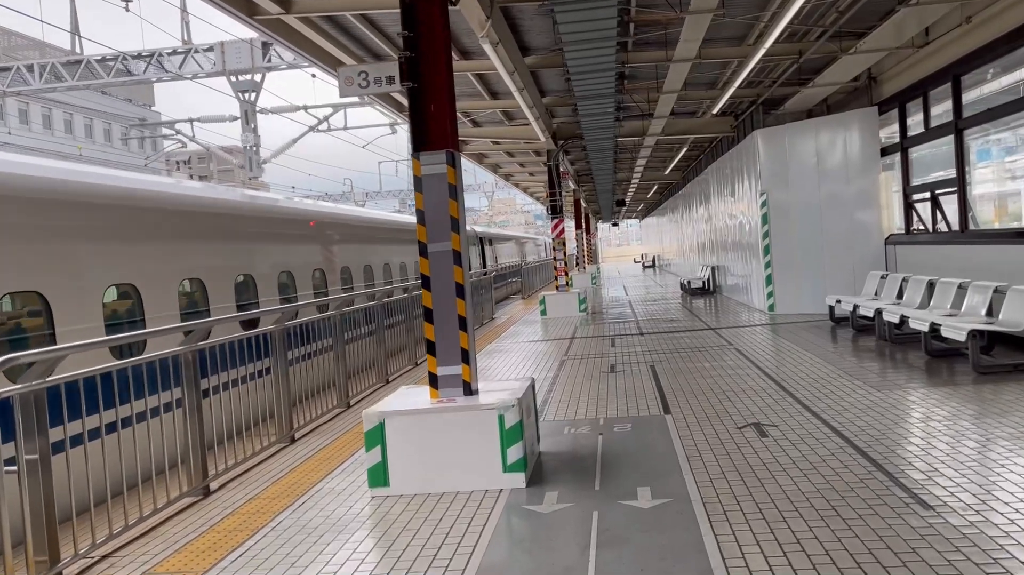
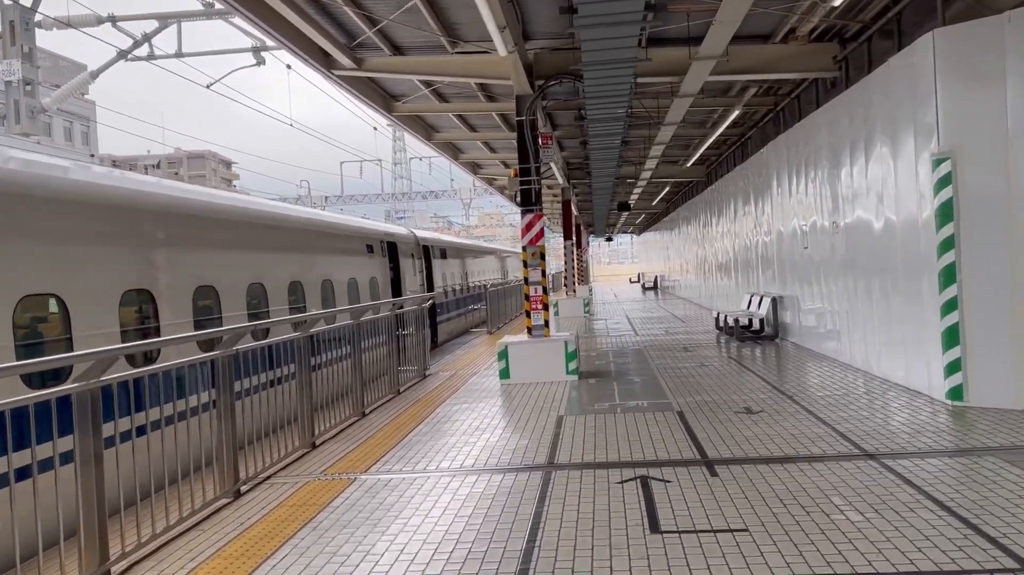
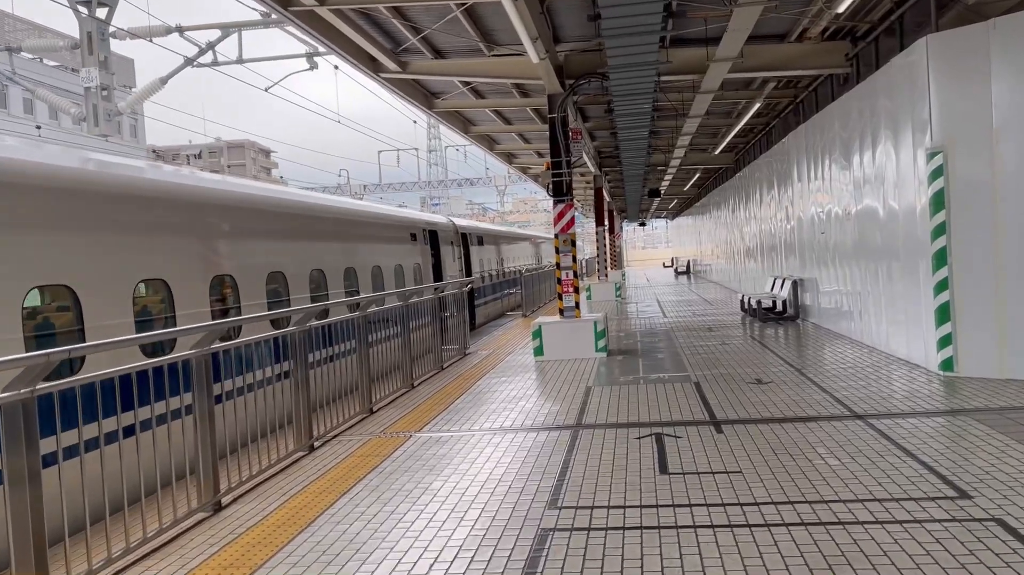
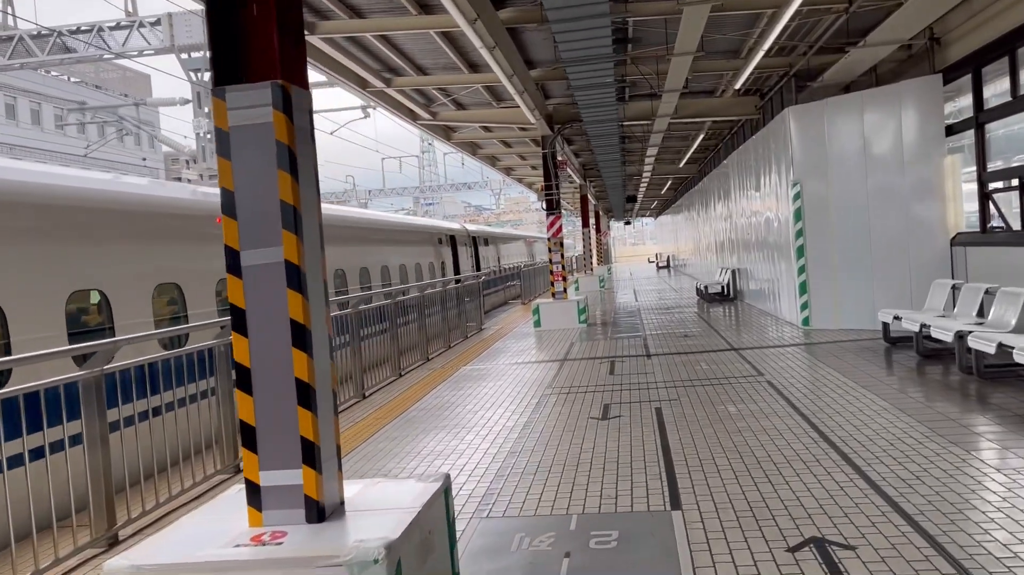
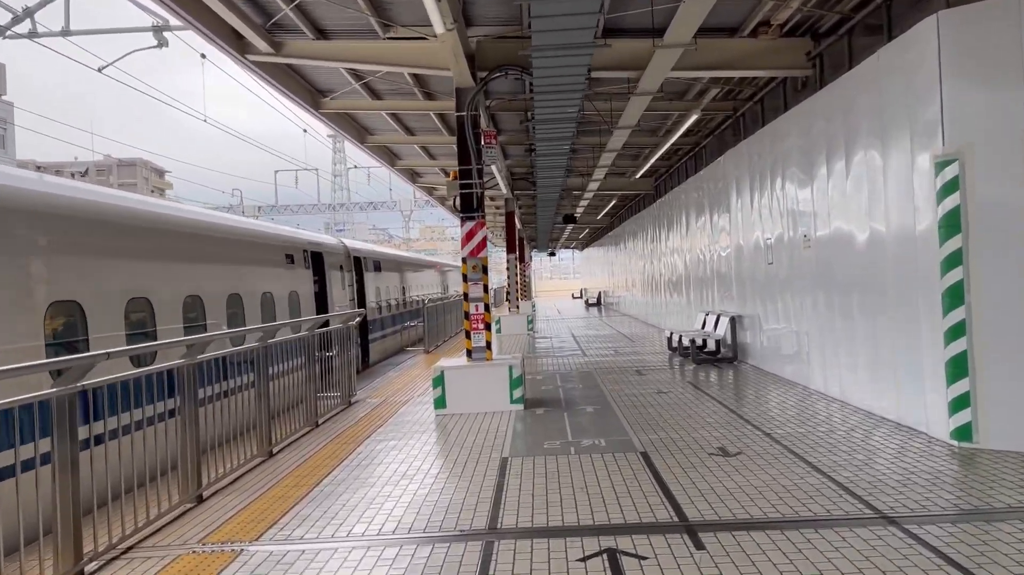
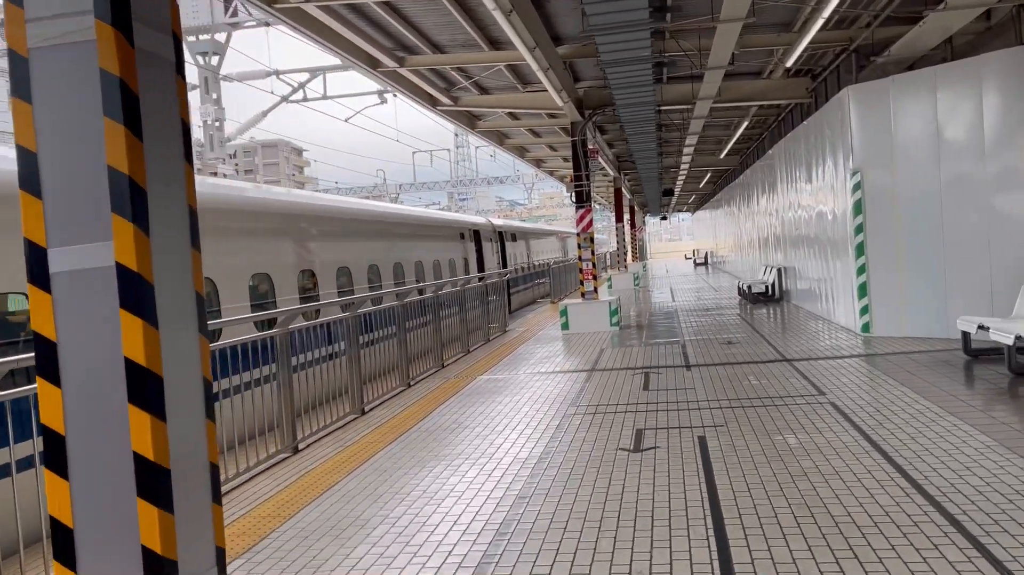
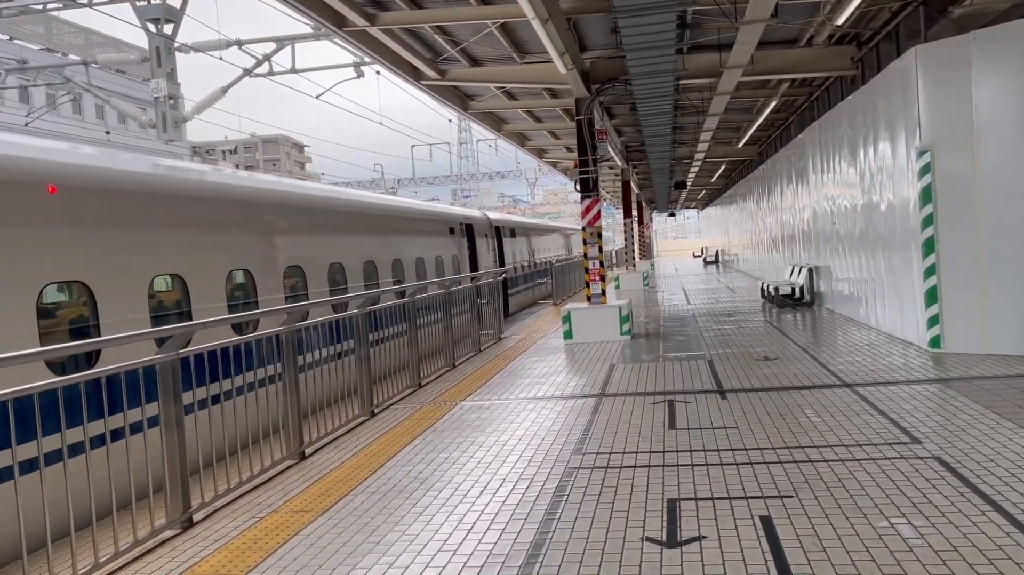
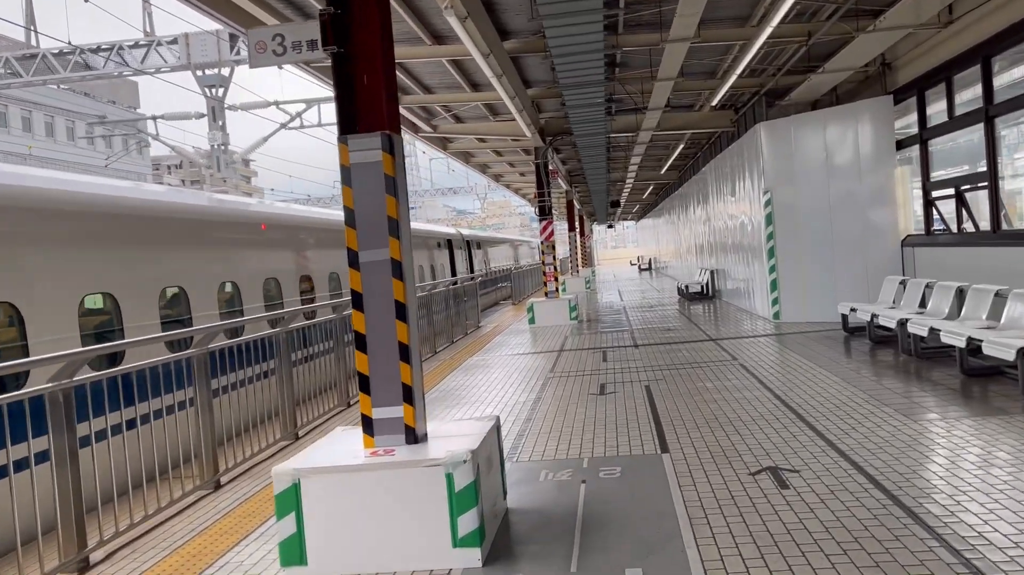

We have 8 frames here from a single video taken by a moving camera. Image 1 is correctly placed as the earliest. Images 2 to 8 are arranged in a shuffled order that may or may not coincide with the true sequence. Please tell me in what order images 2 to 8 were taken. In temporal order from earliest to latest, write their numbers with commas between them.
8, 4, 6, 7, 3, 2, 5
